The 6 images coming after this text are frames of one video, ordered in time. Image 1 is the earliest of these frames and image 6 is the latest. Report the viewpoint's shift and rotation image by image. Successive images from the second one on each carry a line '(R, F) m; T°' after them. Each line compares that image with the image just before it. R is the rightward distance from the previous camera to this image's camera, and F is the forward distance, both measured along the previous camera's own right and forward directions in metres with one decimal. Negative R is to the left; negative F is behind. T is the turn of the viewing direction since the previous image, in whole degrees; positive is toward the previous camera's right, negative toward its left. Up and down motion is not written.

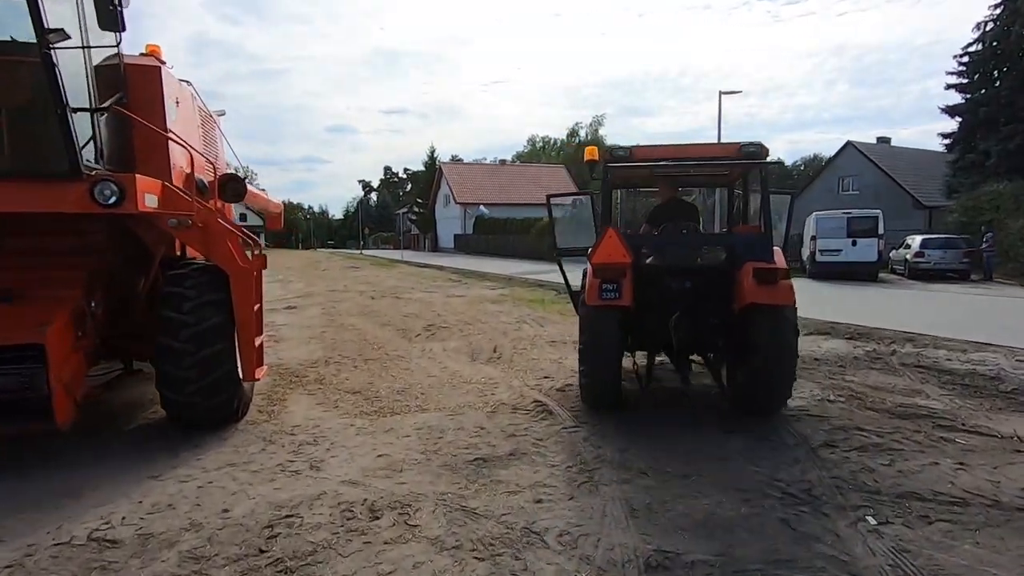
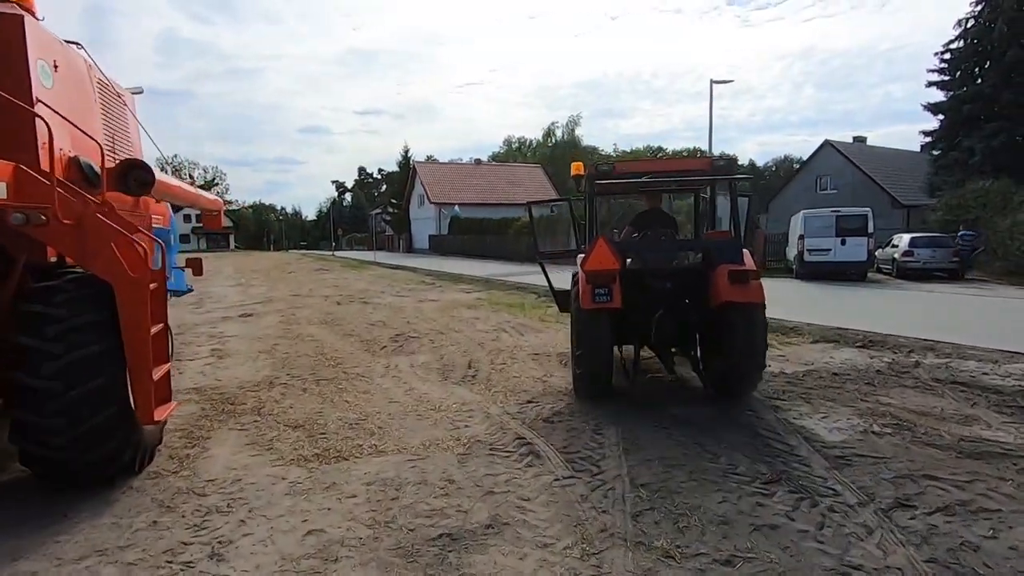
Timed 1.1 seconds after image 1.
(0.0, +1.1) m; +2°
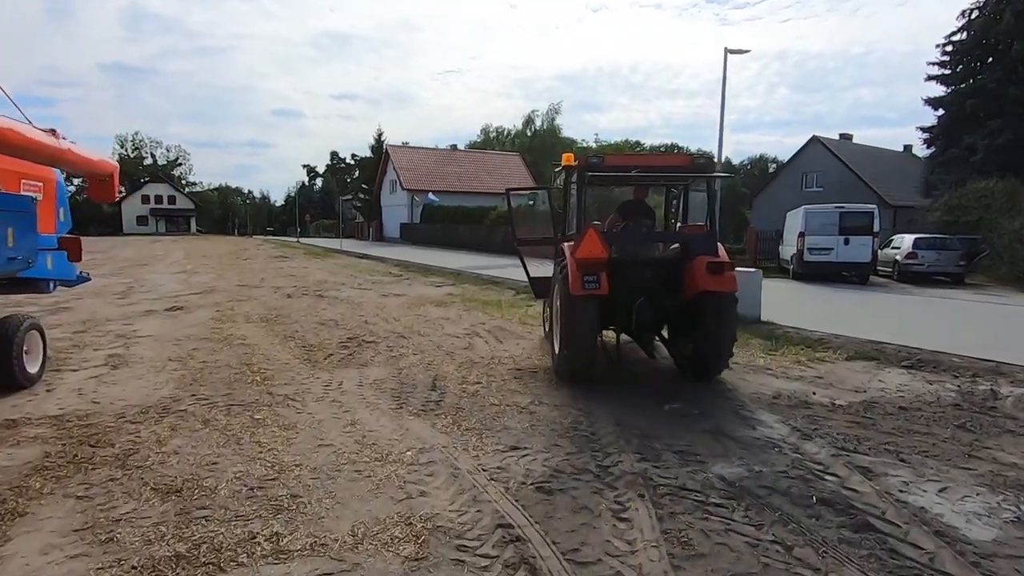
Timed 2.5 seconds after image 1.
(-0.1, +1.6) m; +3°
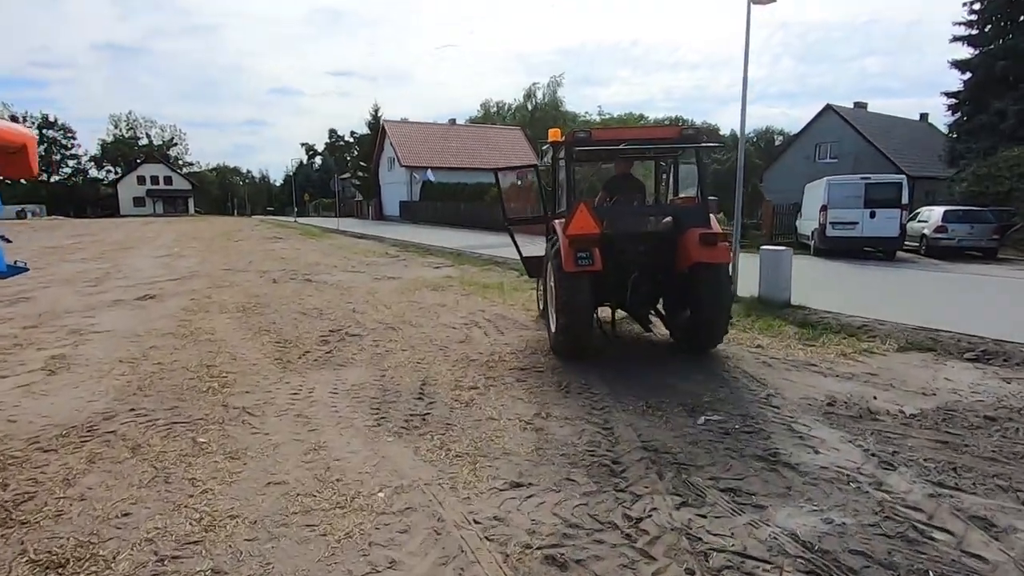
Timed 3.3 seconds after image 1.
(0.0, +1.0) m; 0°
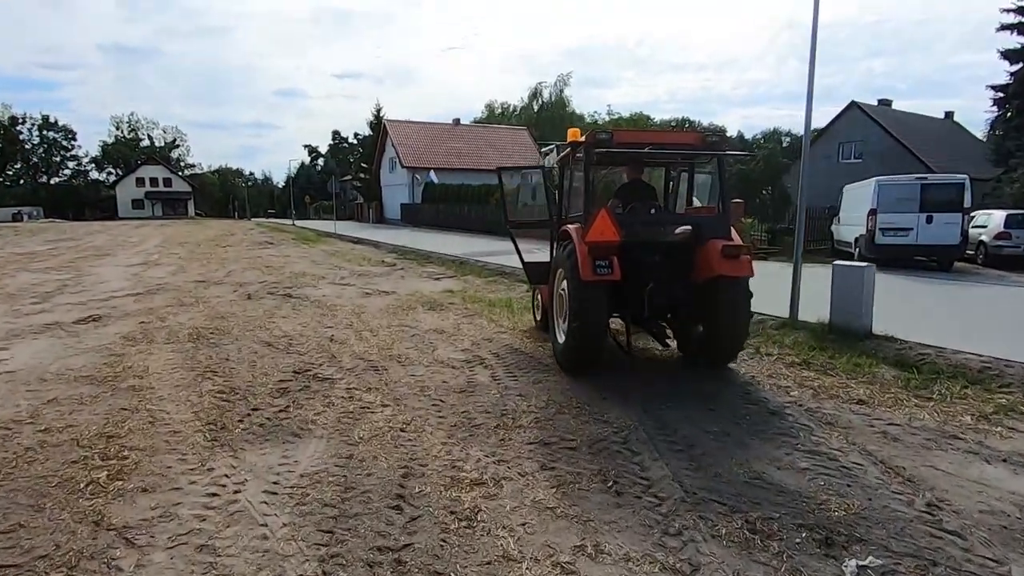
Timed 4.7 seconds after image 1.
(-0.1, +1.6) m; 0°
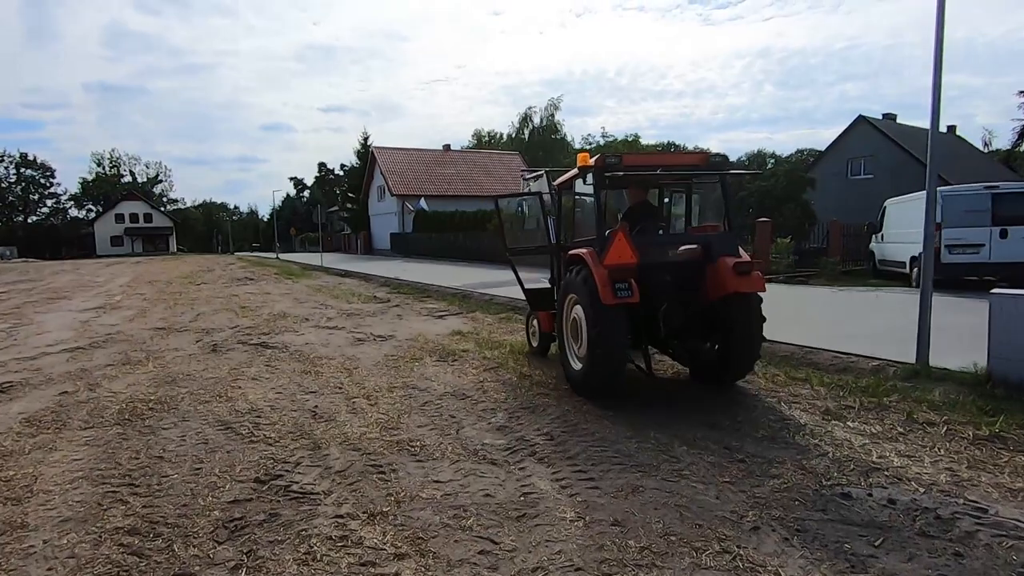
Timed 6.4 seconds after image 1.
(-0.5, +1.9) m; +1°
